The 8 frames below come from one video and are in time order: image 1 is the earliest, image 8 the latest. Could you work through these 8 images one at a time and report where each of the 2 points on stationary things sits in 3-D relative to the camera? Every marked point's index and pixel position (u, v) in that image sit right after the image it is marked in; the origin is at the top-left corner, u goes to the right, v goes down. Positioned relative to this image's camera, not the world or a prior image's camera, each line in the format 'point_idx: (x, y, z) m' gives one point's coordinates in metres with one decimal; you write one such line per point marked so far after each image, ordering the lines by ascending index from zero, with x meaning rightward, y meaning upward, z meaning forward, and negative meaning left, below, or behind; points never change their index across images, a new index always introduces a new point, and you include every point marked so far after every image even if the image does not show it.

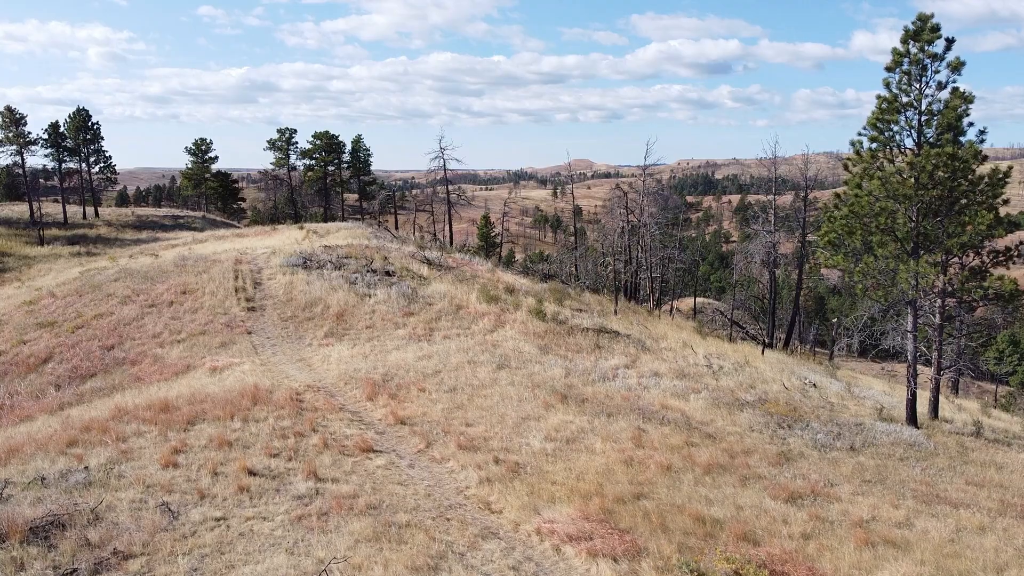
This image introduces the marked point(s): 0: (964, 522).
0: (+8.8, -4.6, +11.0) m
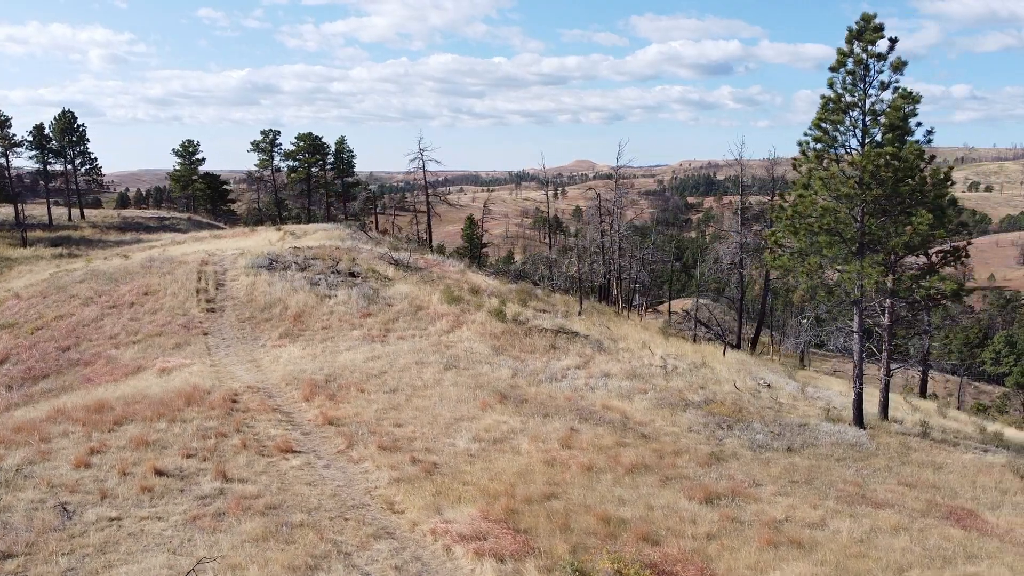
0: (+7.2, -4.6, +11.0) m
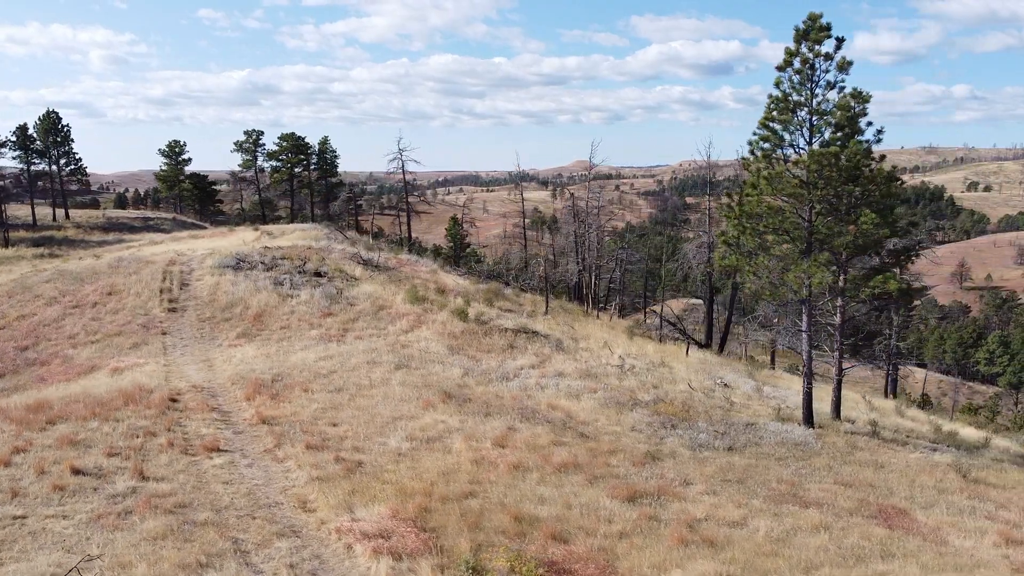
0: (+5.7, -4.6, +11.0) m
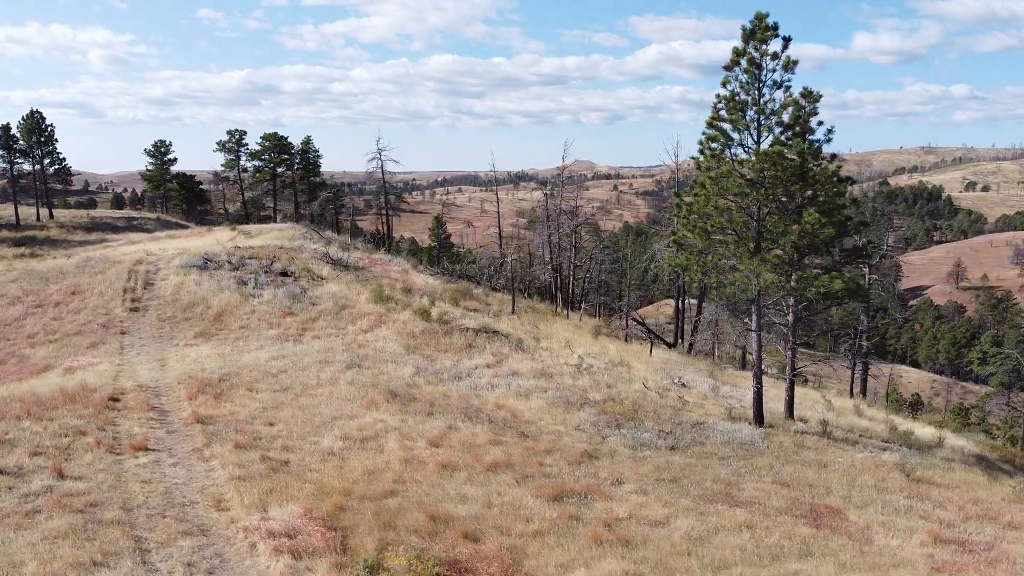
0: (+4.2, -4.6, +11.0) m
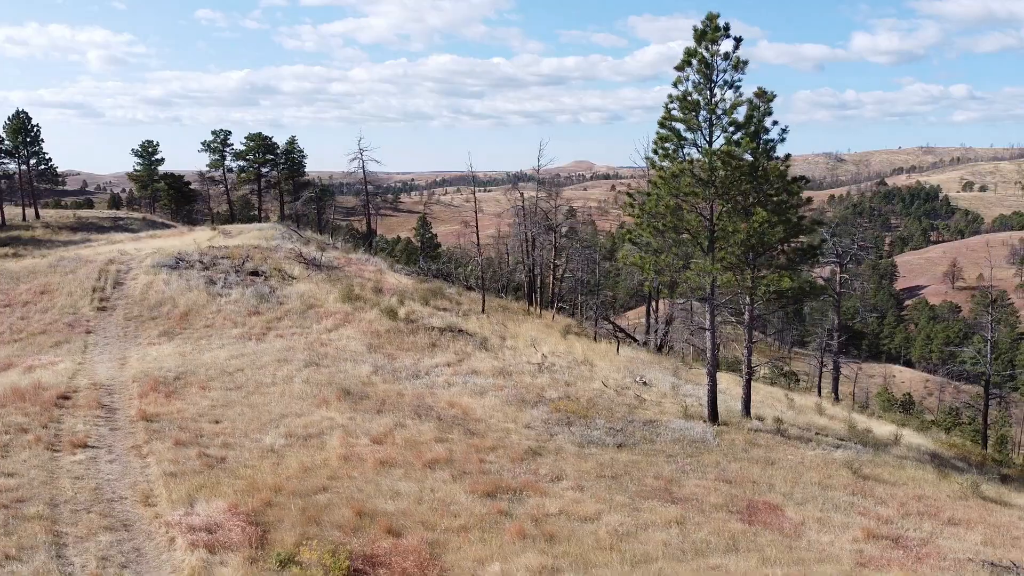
0: (+2.9, -4.6, +11.1) m
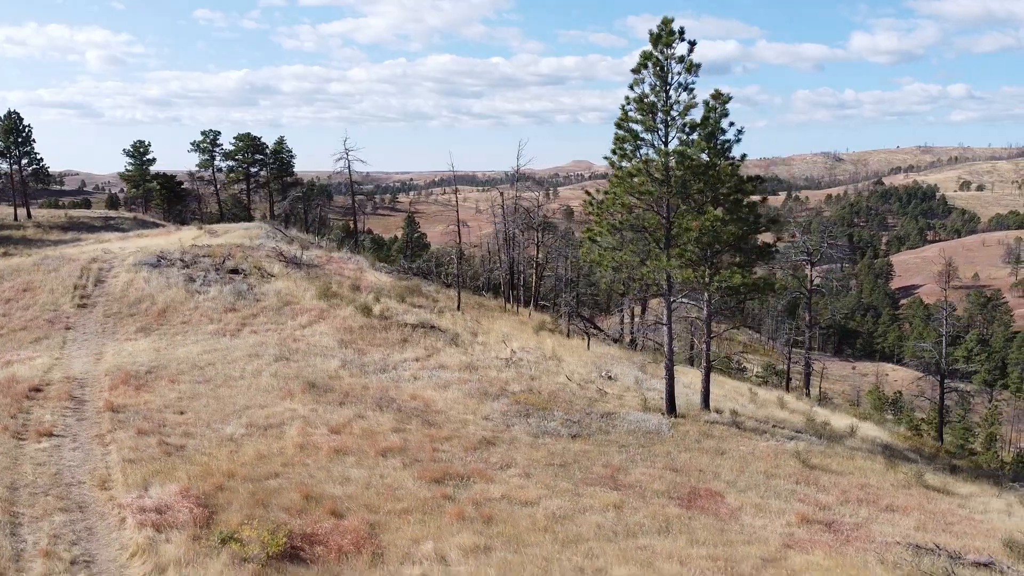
0: (+1.8, -4.5, +11.7) m
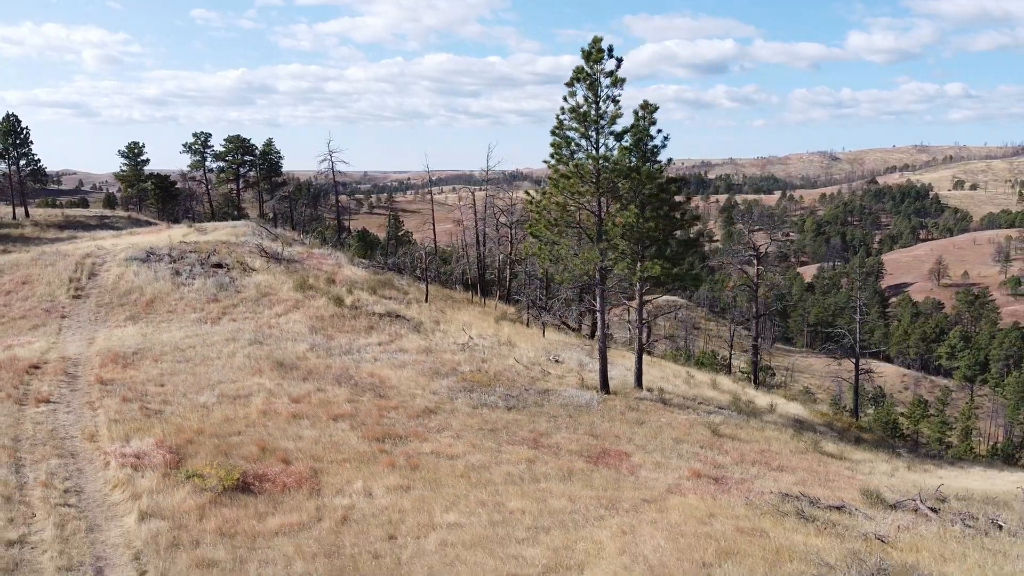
0: (+0.1, -4.1, +13.7) m
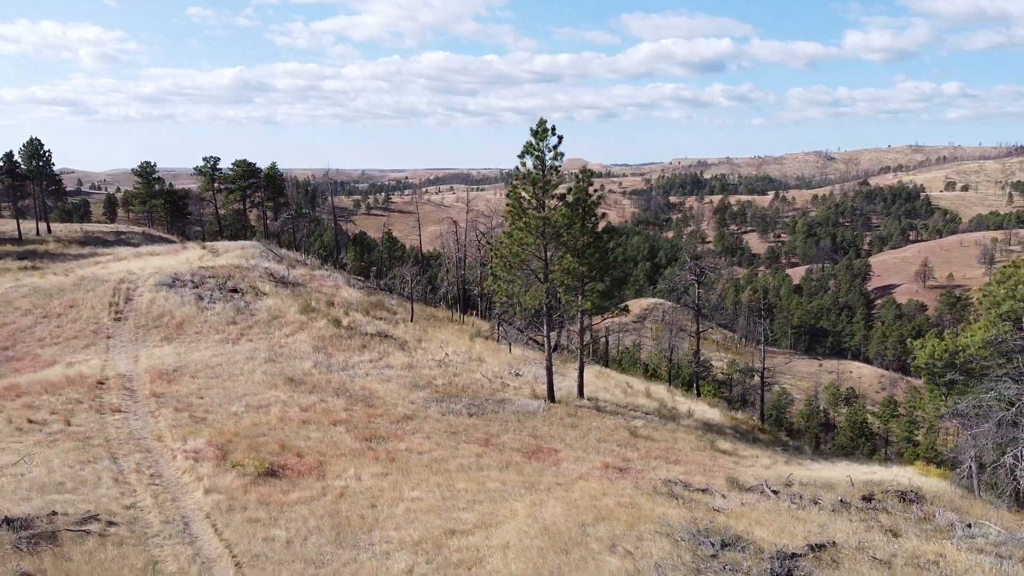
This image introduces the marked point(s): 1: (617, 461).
0: (-1.5, -5.4, +18.5) m
1: (+3.8, -6.1, +19.8) m
